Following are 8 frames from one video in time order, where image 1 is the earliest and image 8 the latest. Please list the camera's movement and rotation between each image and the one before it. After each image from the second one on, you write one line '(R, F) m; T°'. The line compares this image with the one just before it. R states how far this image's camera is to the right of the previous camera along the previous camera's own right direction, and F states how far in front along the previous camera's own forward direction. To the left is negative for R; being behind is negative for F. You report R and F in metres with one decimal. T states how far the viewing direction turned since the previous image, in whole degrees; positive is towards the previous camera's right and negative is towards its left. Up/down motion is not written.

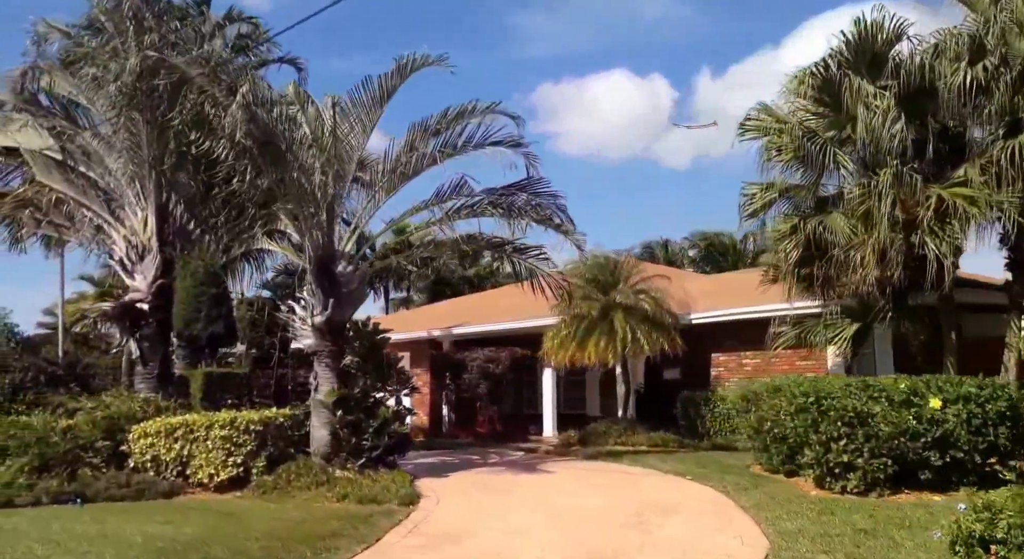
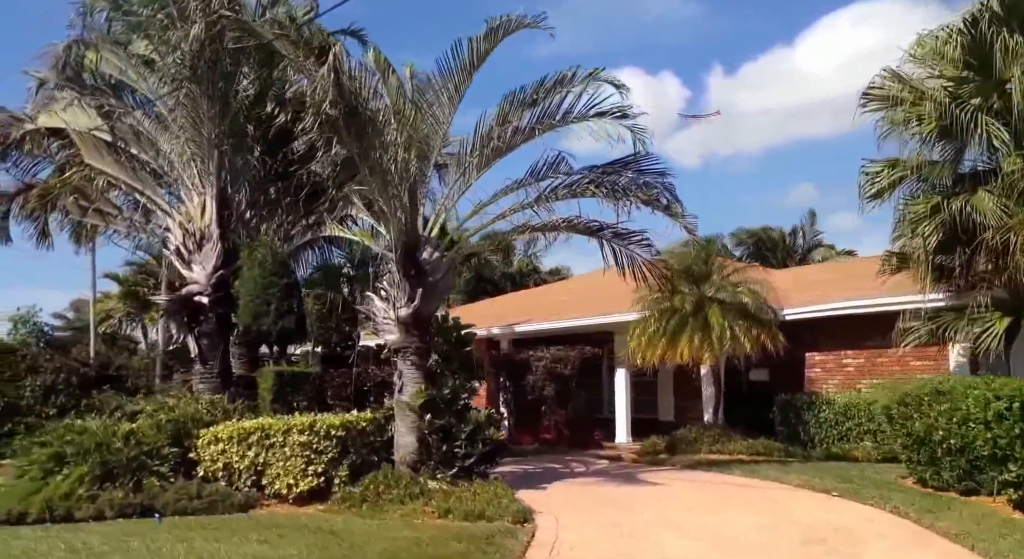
(-1.3, +1.4) m; 0°
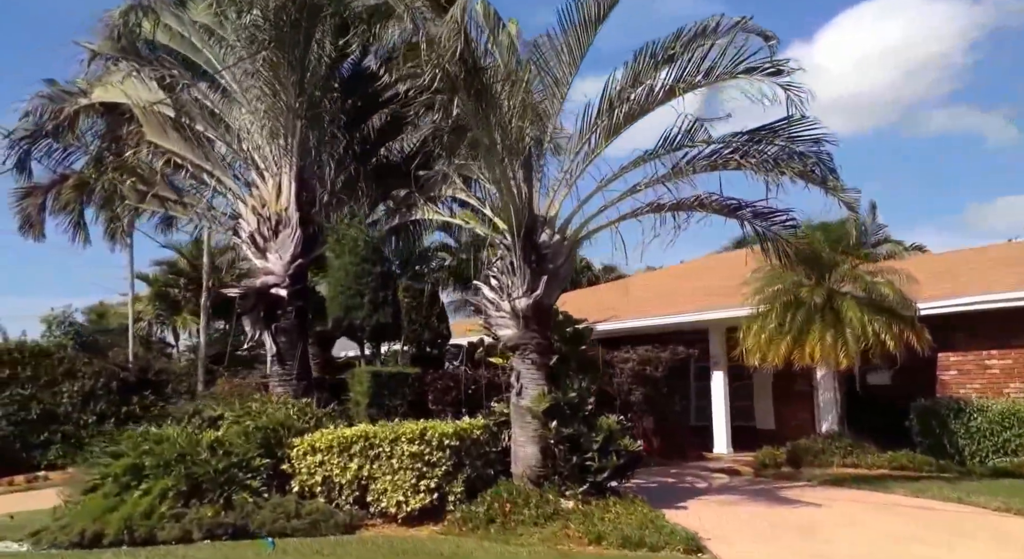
(-1.4, +1.7) m; -1°
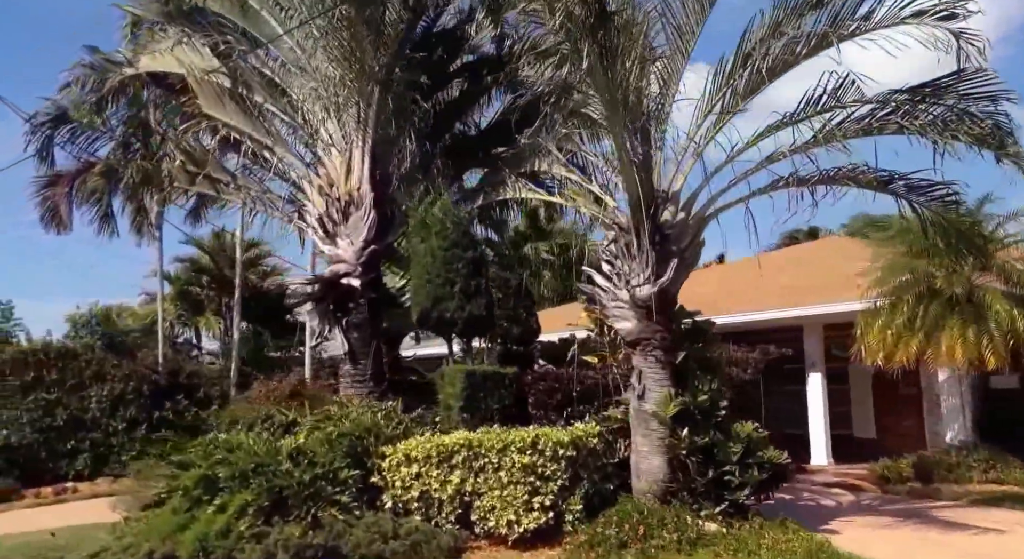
(-1.1, +1.5) m; -1°
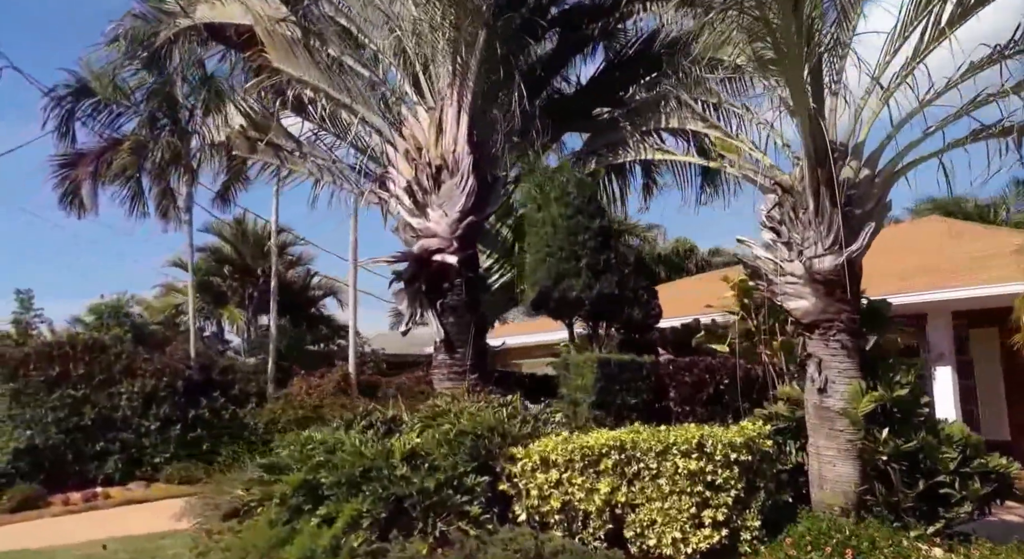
(-1.2, +1.6) m; 0°
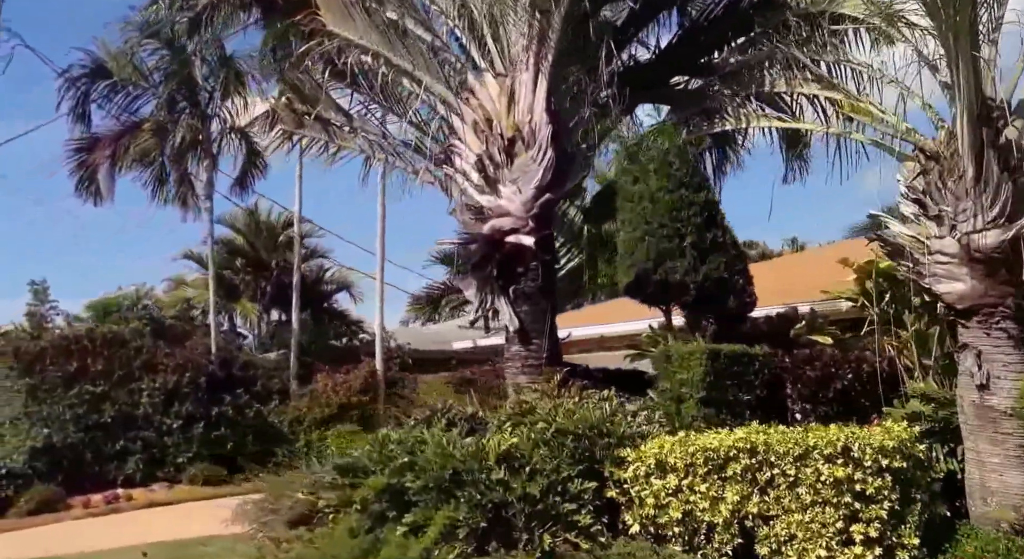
(-0.8, +1.0) m; 0°
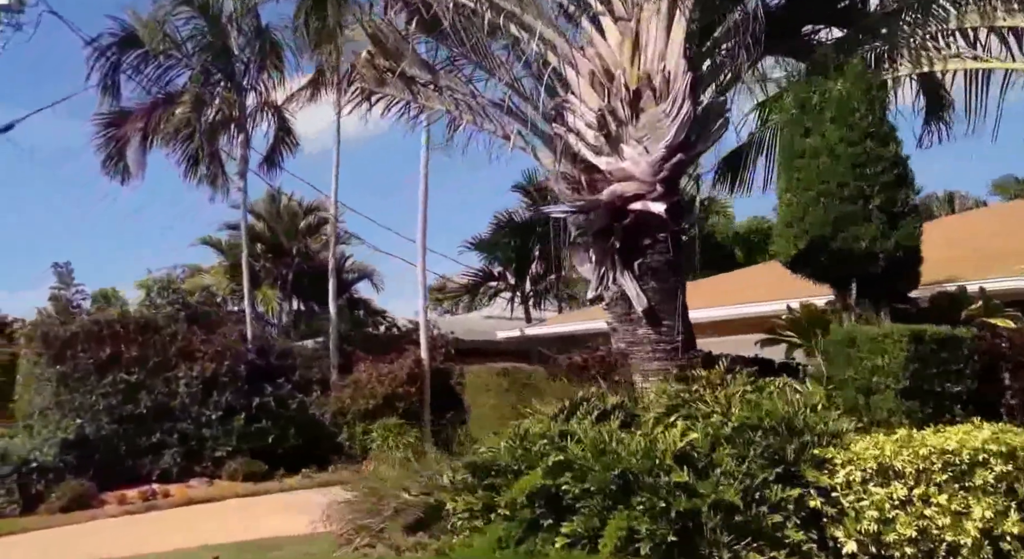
(-1.1, +1.2) m; 0°
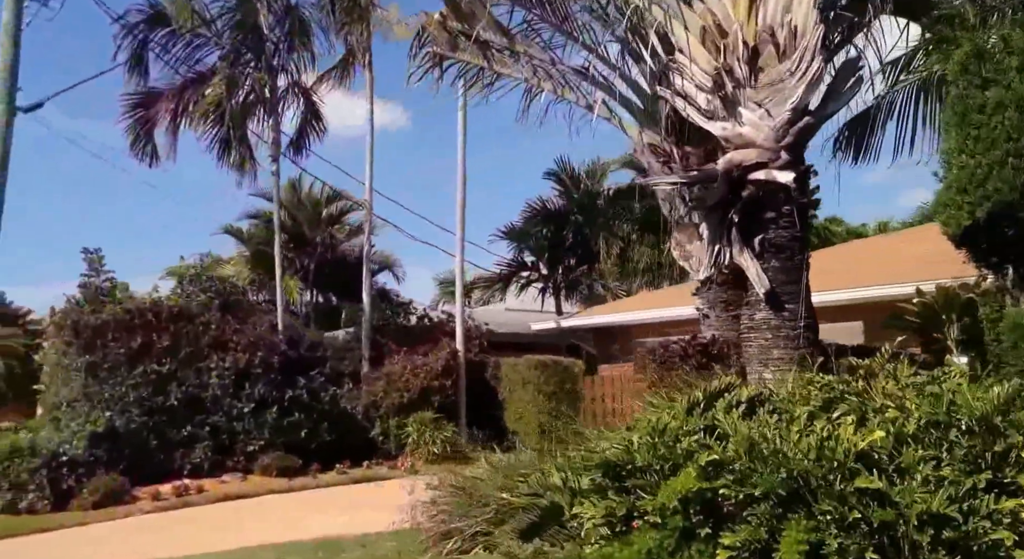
(-0.8, +0.9) m; 0°
